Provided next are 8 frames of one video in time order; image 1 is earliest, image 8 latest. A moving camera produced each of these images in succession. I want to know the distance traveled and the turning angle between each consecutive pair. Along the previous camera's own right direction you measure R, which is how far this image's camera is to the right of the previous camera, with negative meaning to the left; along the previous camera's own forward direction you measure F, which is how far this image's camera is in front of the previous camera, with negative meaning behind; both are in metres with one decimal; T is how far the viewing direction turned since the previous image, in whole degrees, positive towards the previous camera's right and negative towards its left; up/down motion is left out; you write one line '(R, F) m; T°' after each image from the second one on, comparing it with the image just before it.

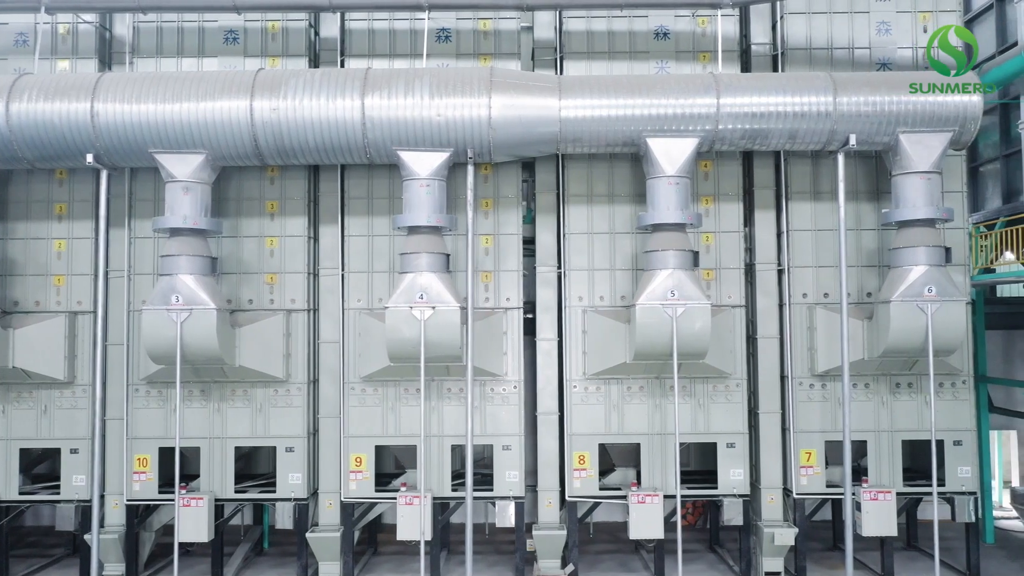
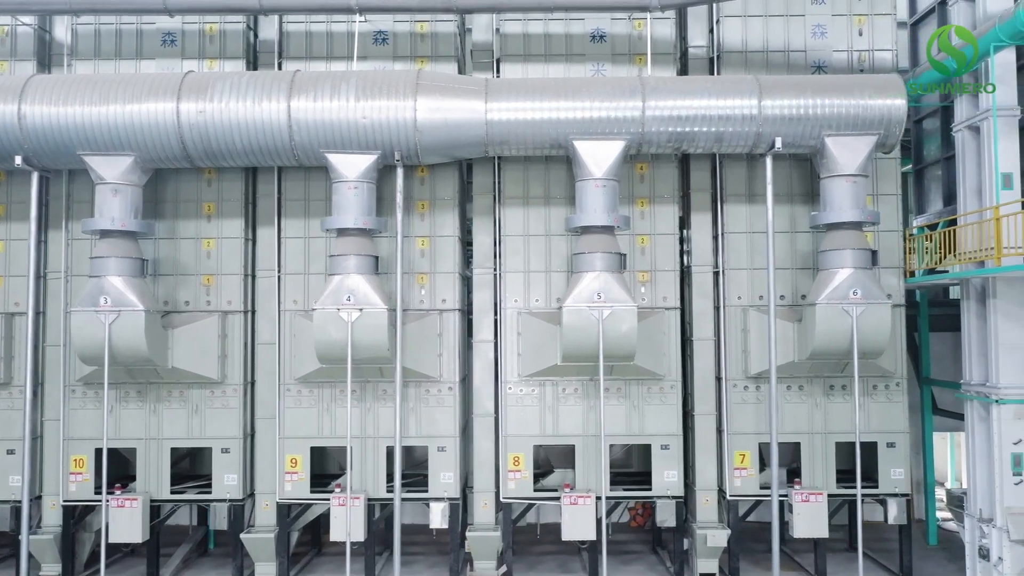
(+0.5, 0.0) m; 0°
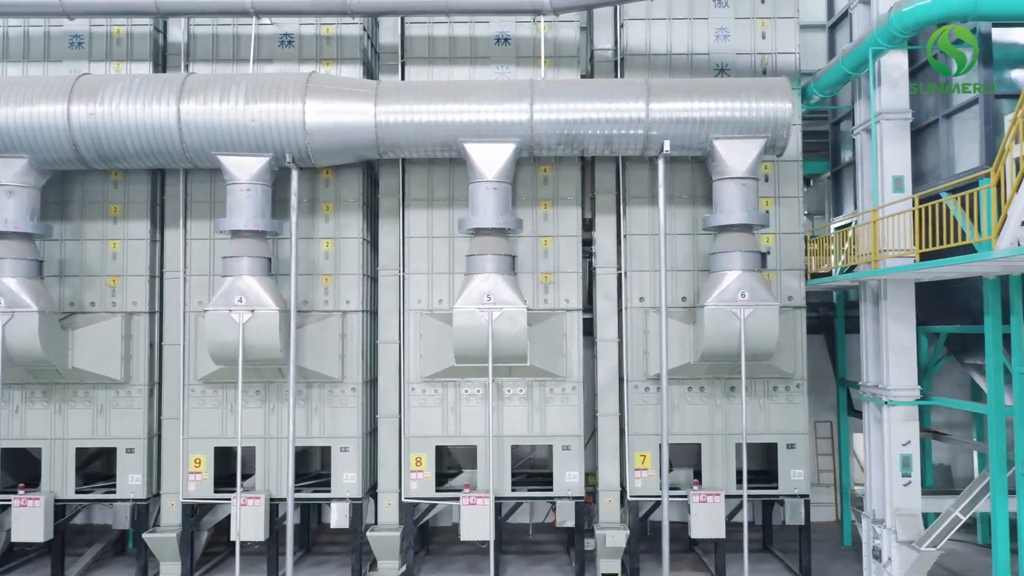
(+0.8, 0.0) m; 0°
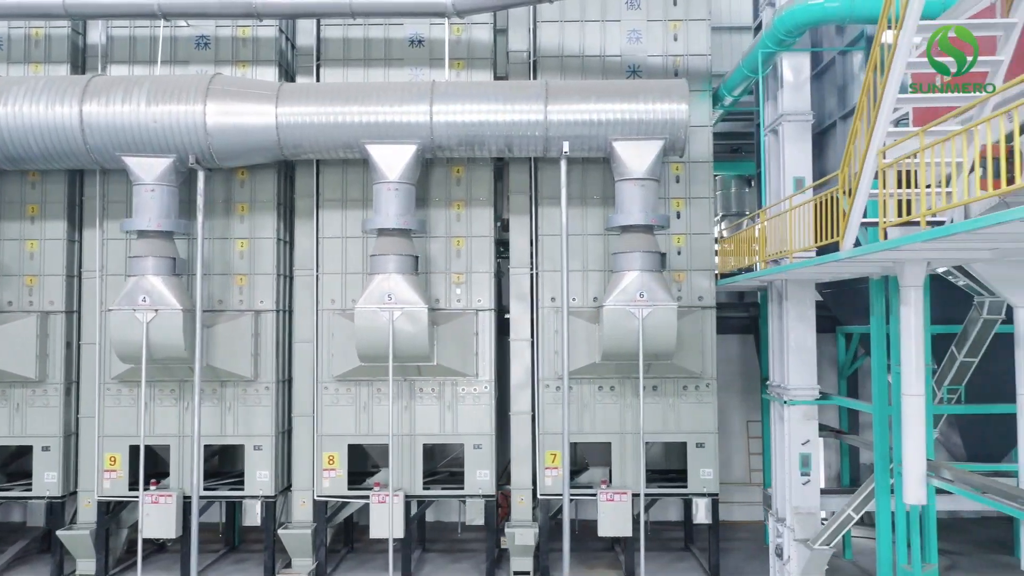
(+0.8, -0.1) m; 0°
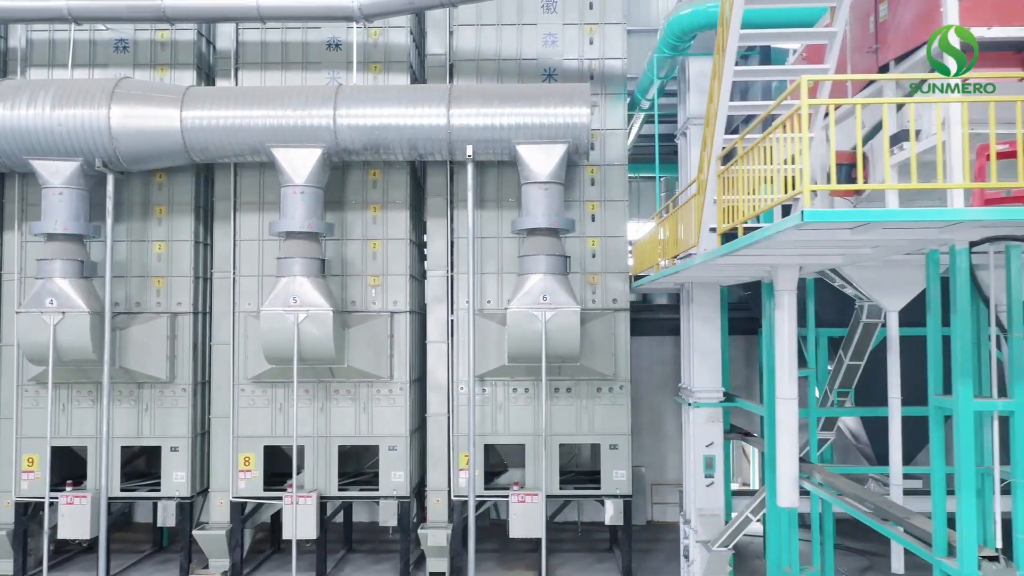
(+0.7, 0.0) m; 0°
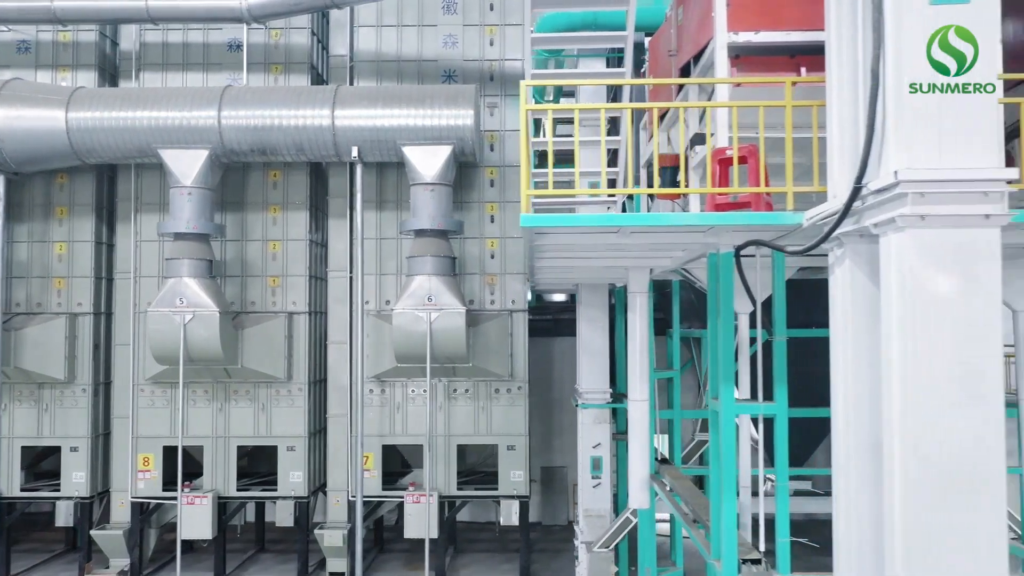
(+0.9, 0.0) m; 0°
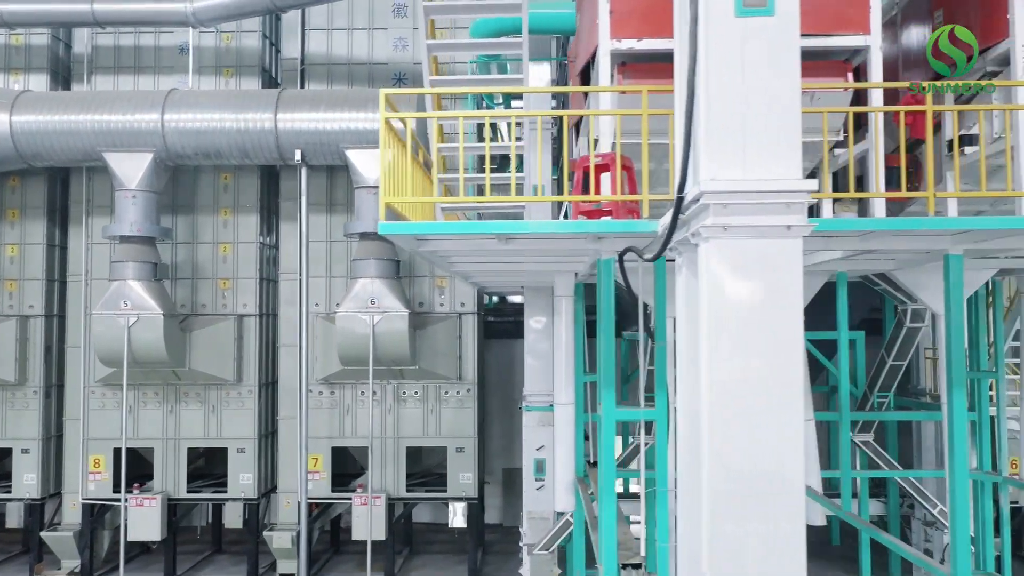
(+0.4, 0.0) m; 0°
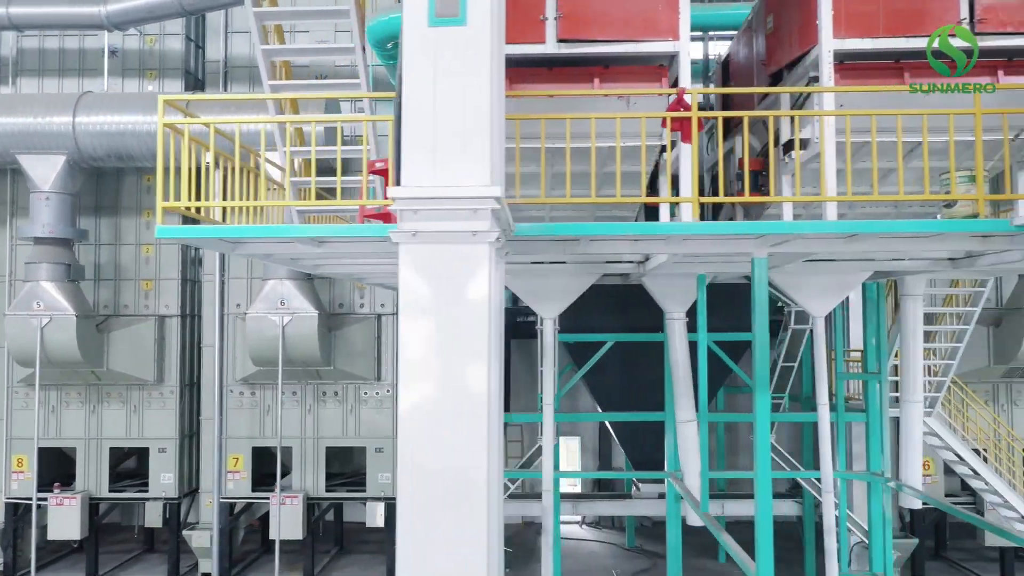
(+0.7, 0.0) m; 0°
